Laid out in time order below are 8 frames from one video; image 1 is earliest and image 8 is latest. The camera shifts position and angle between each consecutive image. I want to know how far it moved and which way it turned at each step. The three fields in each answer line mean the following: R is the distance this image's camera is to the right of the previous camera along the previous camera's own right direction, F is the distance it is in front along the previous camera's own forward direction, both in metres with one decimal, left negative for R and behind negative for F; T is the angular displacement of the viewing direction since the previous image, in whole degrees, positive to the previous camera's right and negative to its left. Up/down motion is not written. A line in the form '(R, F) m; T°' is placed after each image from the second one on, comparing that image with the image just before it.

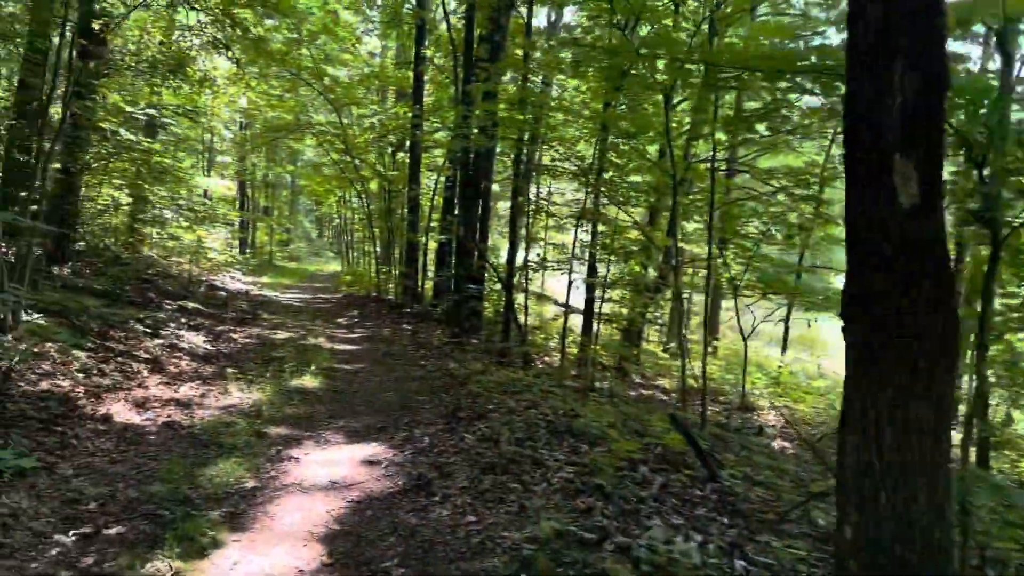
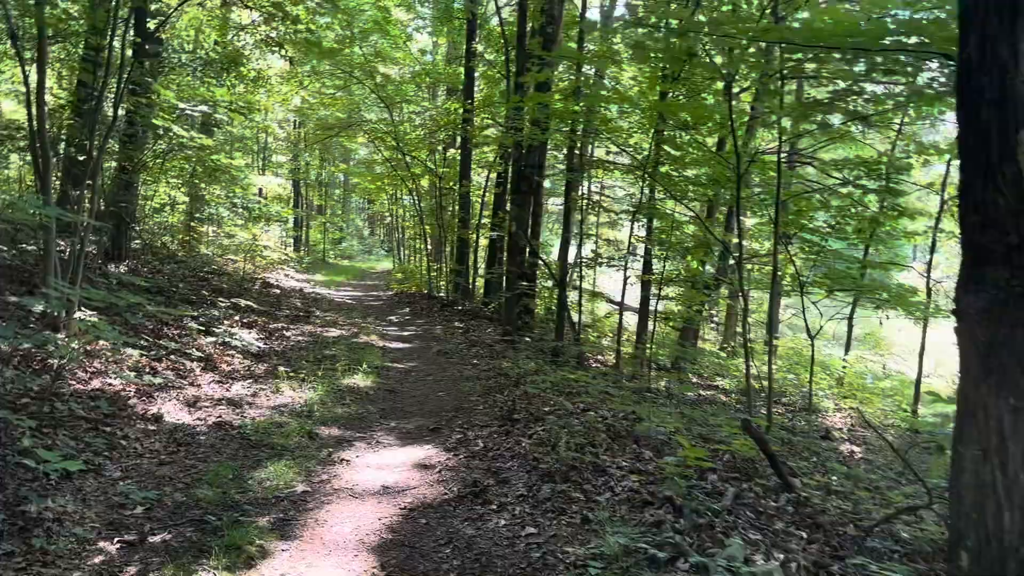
(-0.1, +0.2) m; -4°
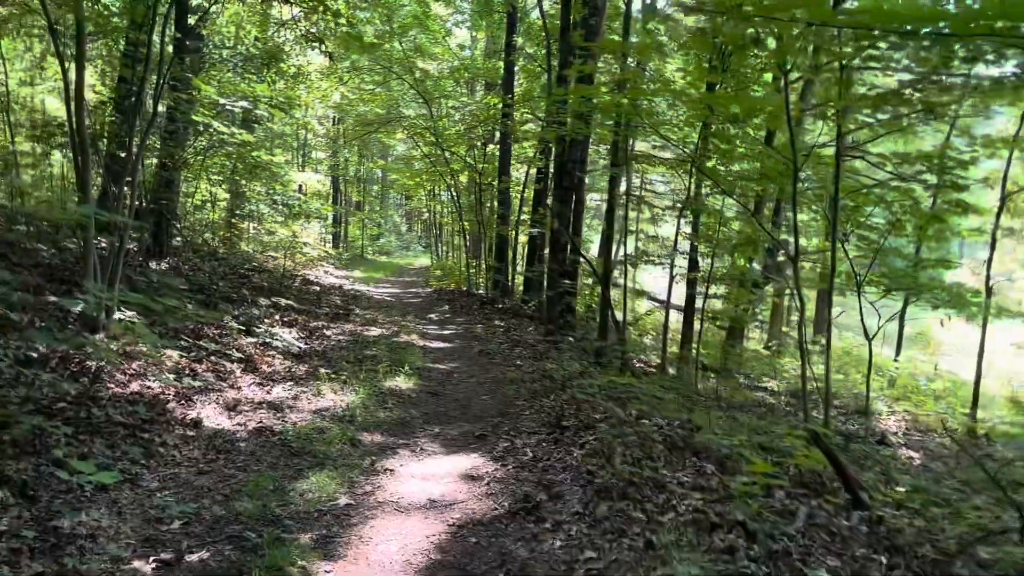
(-0.1, +0.2) m; -3°
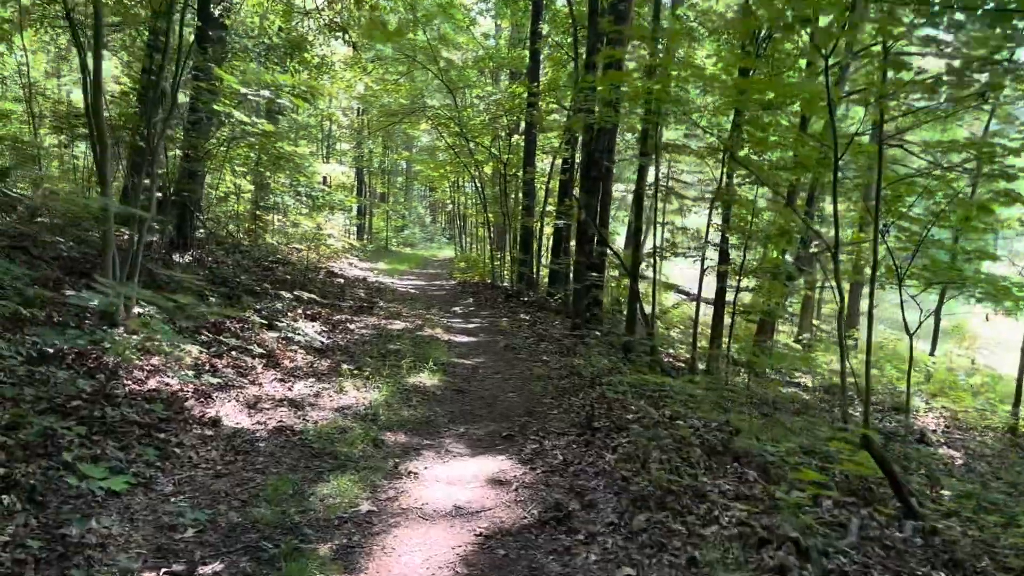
(0.0, +0.2) m; -2°
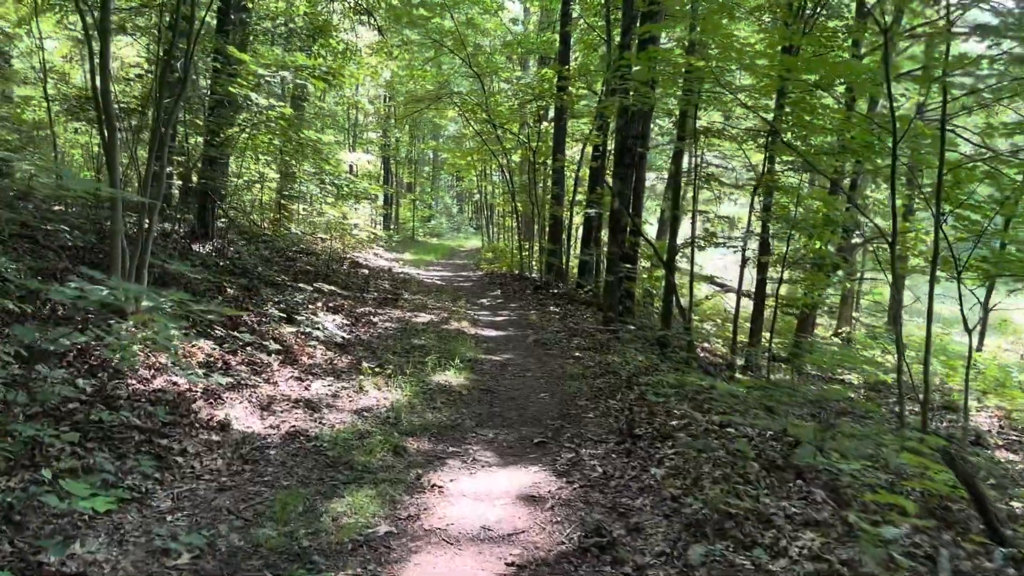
(0.0, +0.4) m; -2°
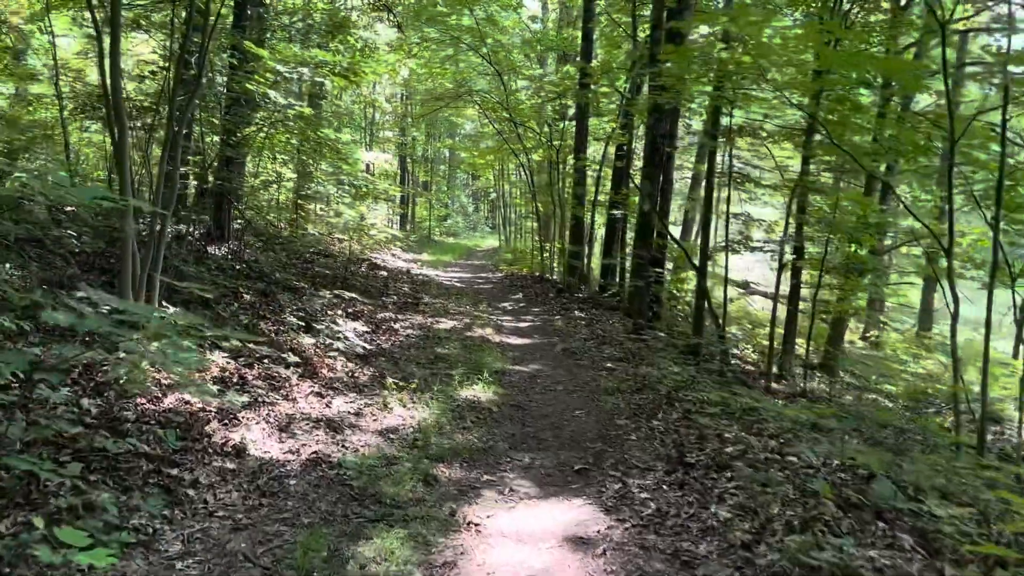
(-0.1, +0.4) m; -1°
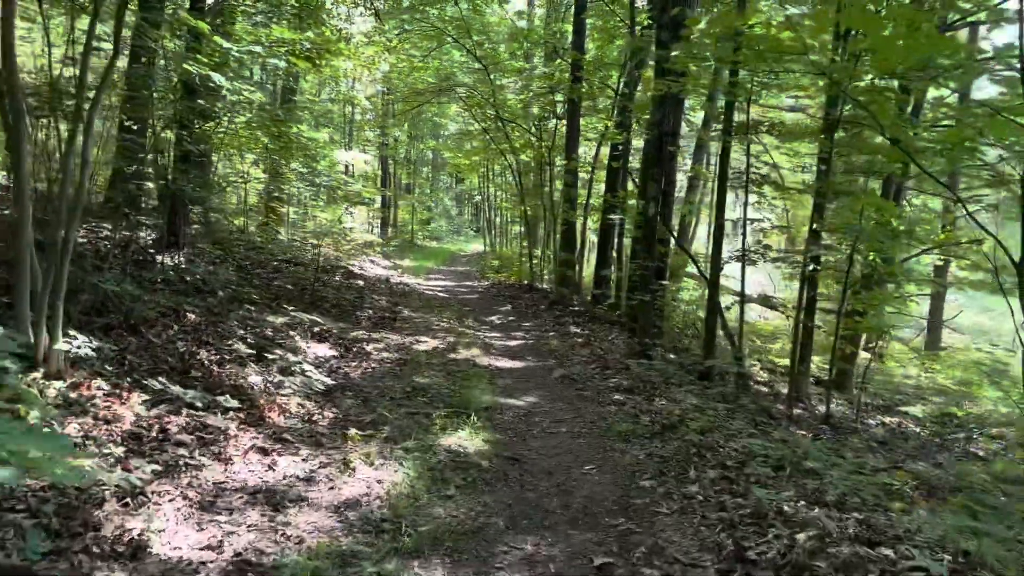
(-0.1, +1.0) m; +1°
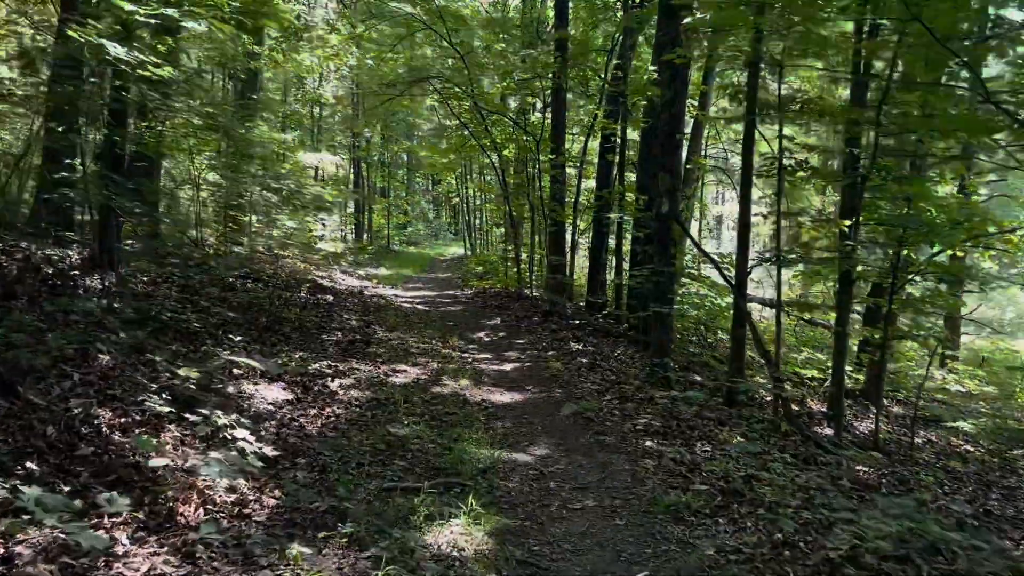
(-0.1, +1.3) m; +1°
